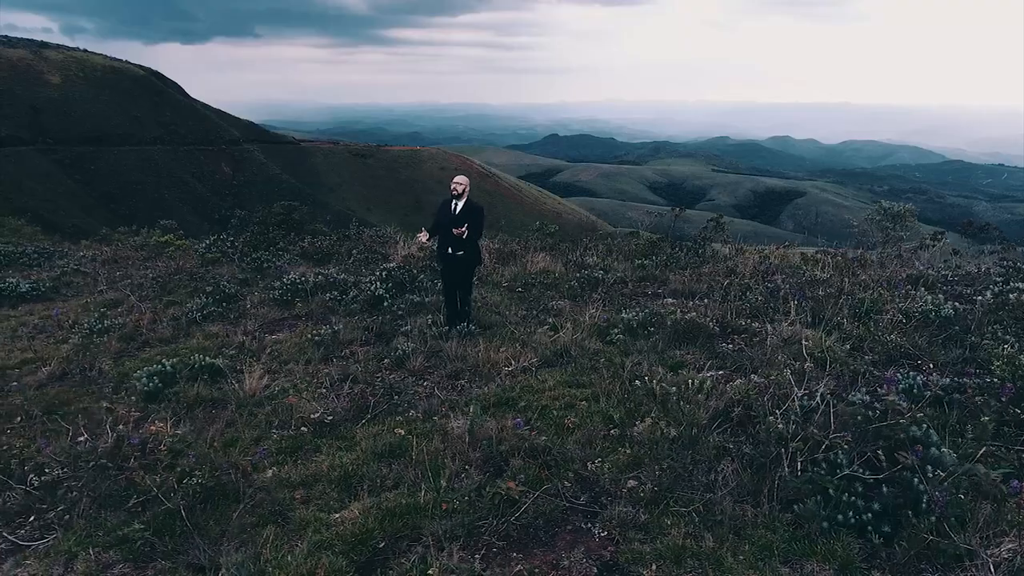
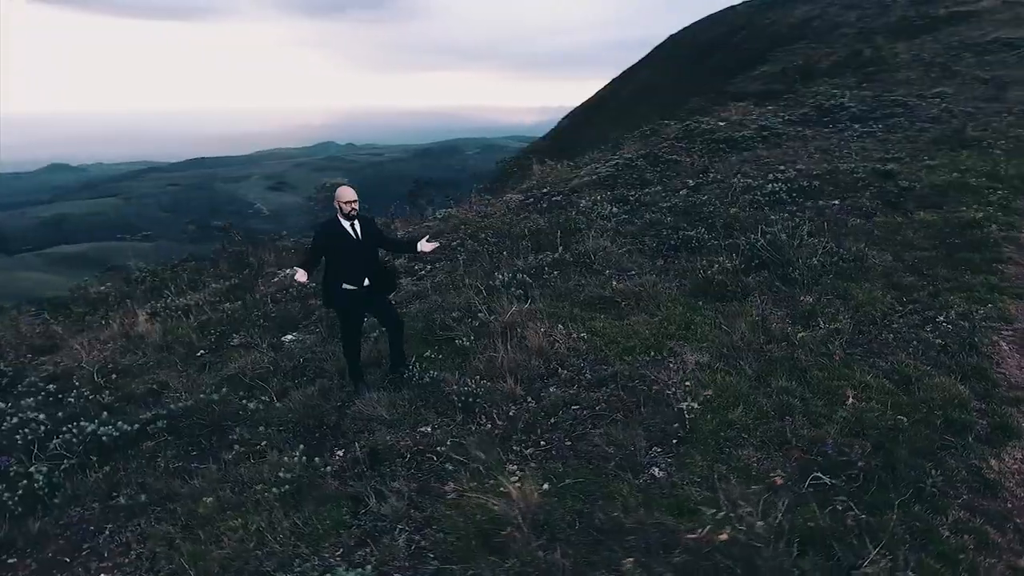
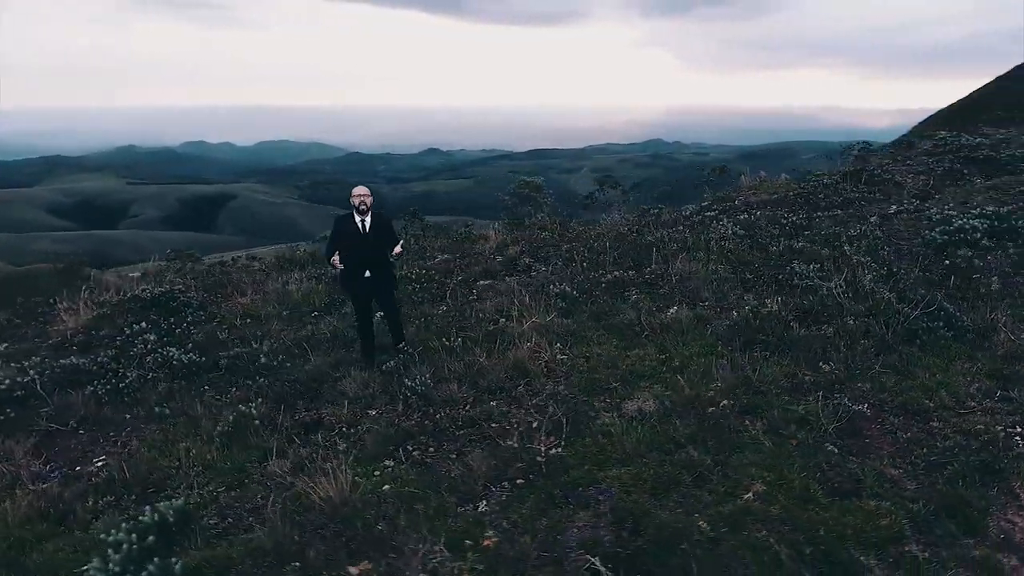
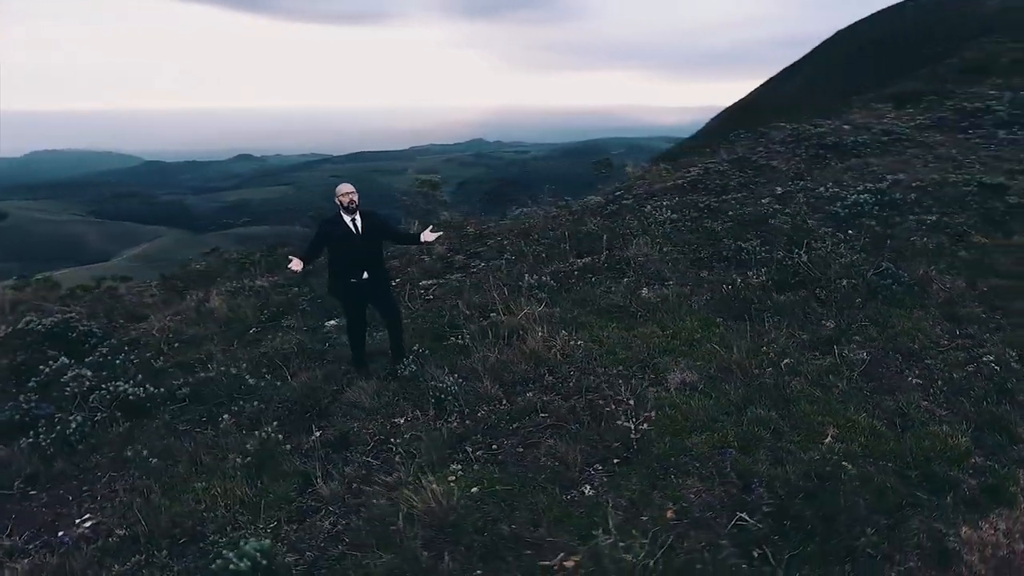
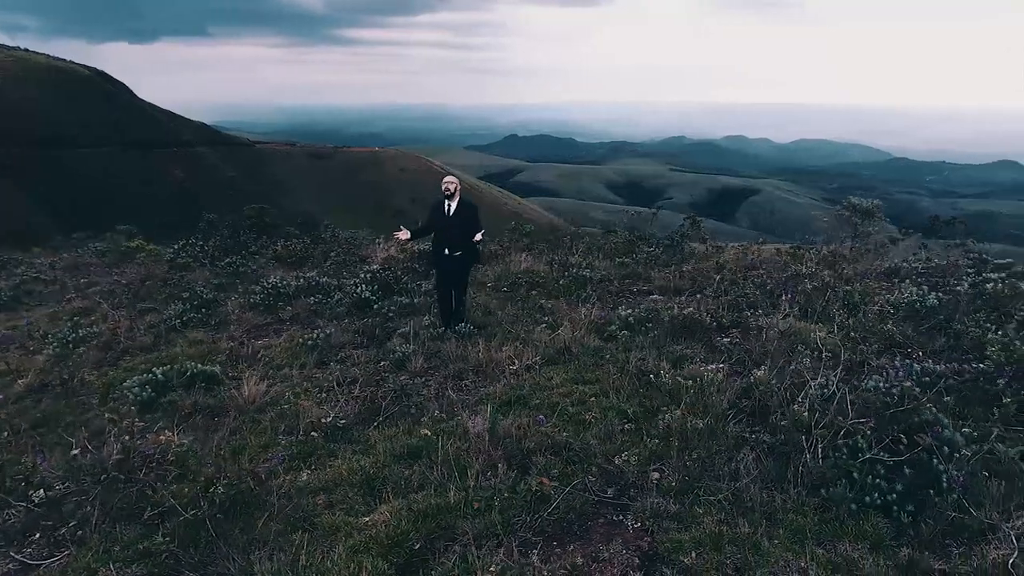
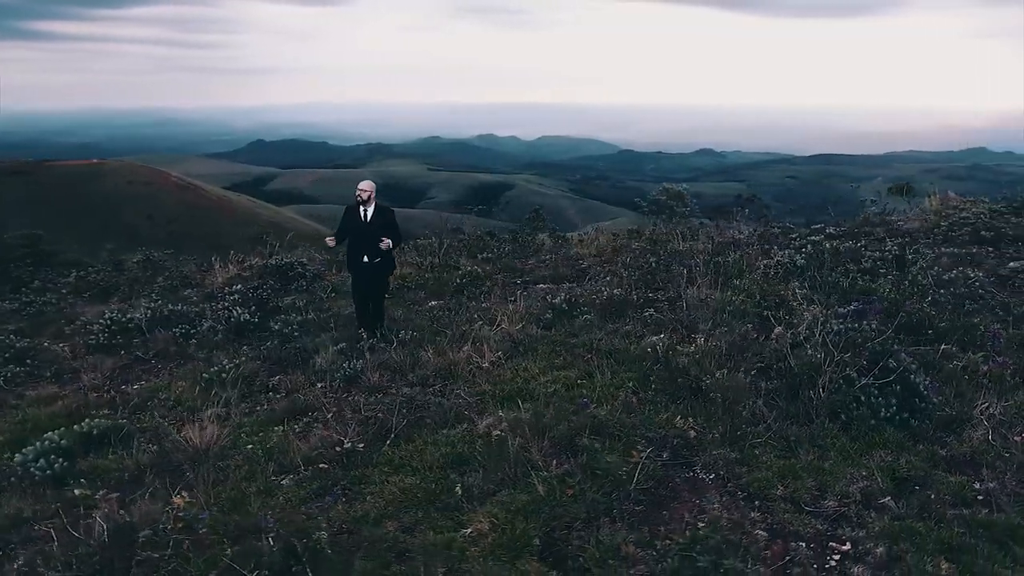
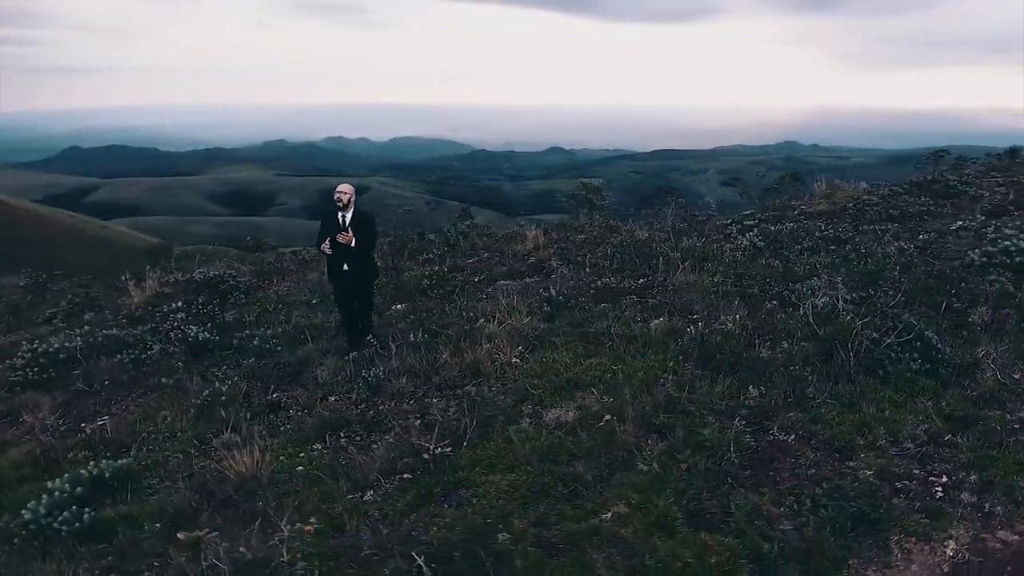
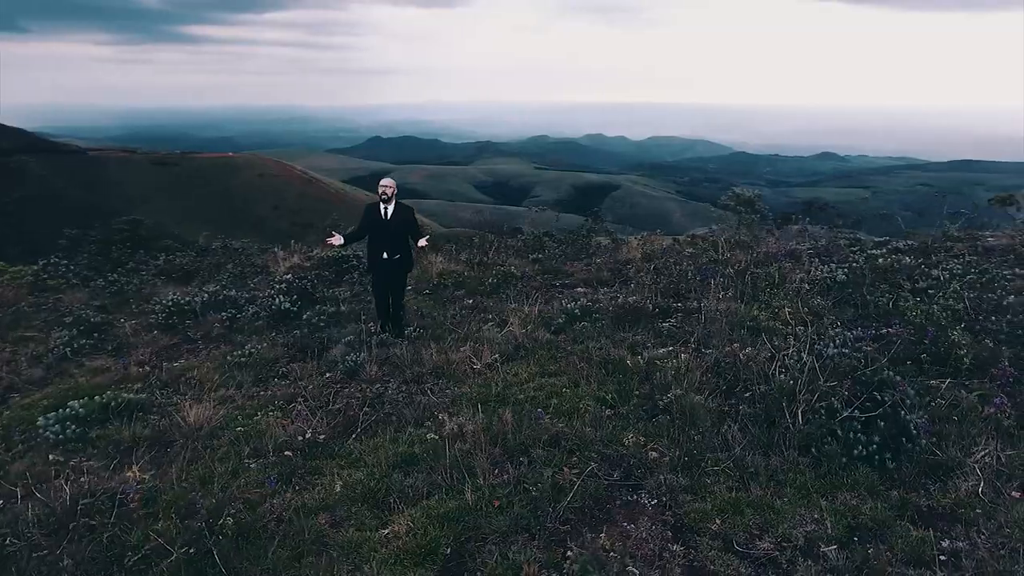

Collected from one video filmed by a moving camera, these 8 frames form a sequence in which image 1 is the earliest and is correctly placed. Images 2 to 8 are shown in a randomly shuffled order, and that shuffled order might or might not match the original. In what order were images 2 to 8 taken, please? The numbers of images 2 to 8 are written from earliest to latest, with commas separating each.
5, 8, 6, 7, 3, 4, 2
